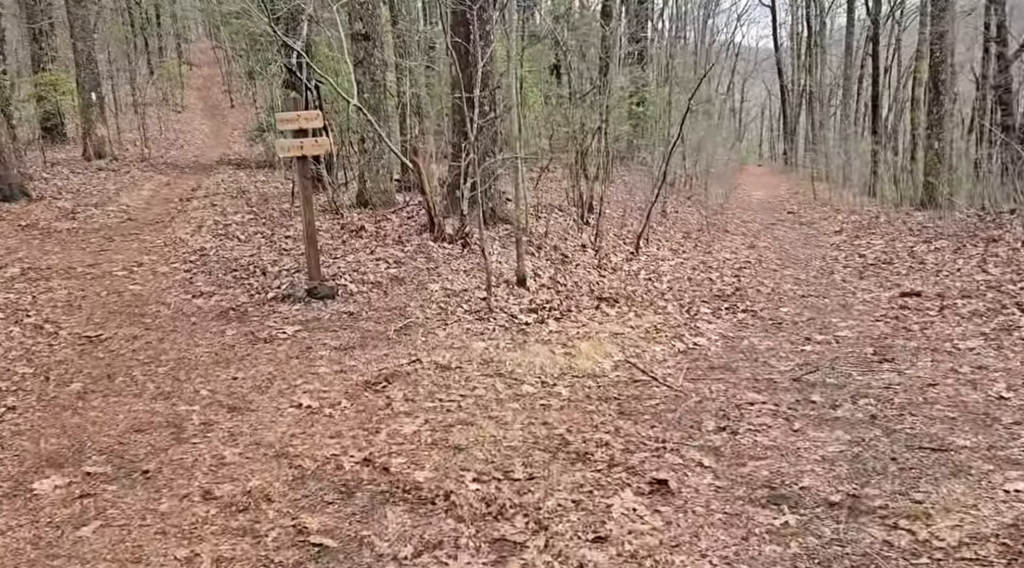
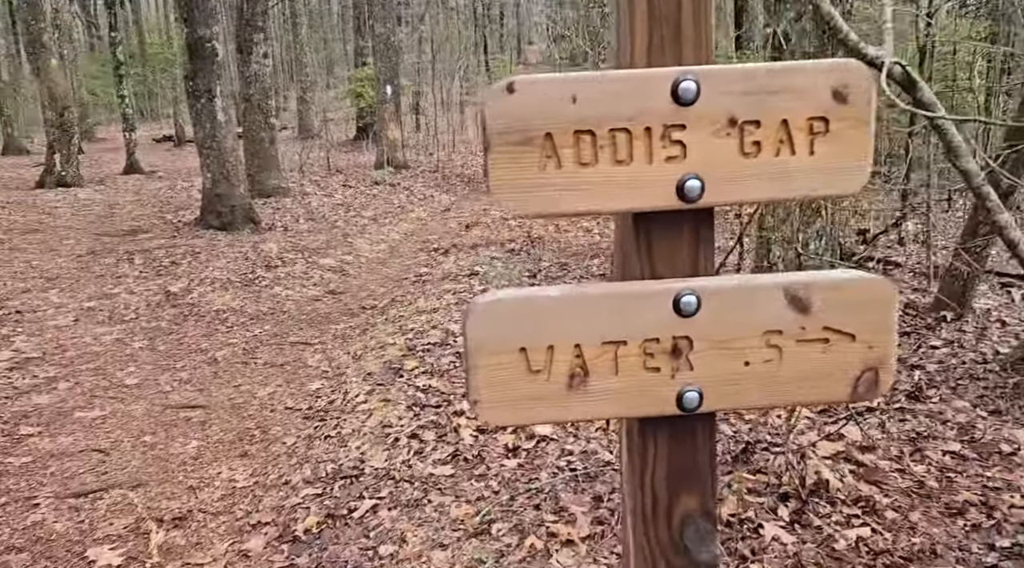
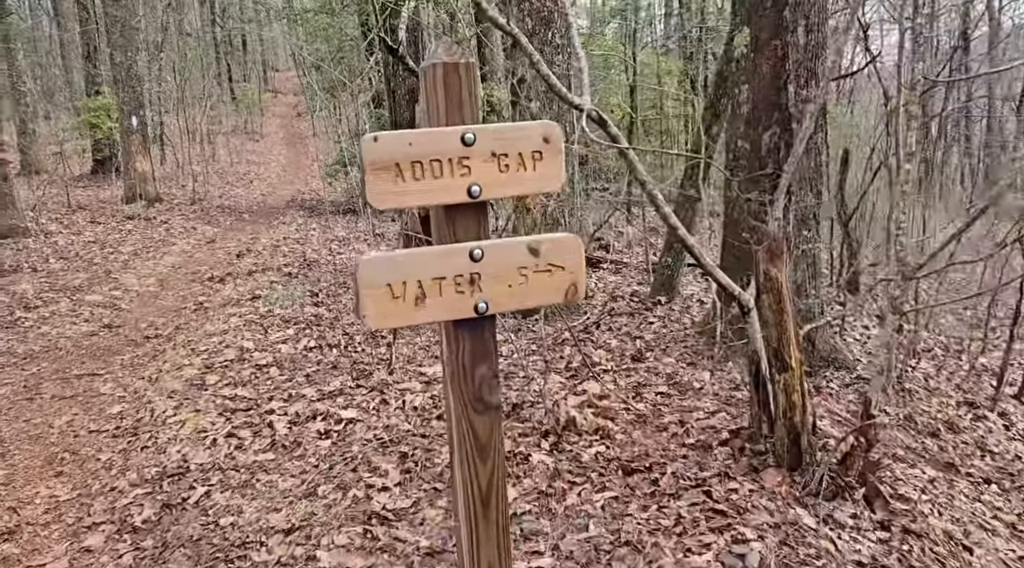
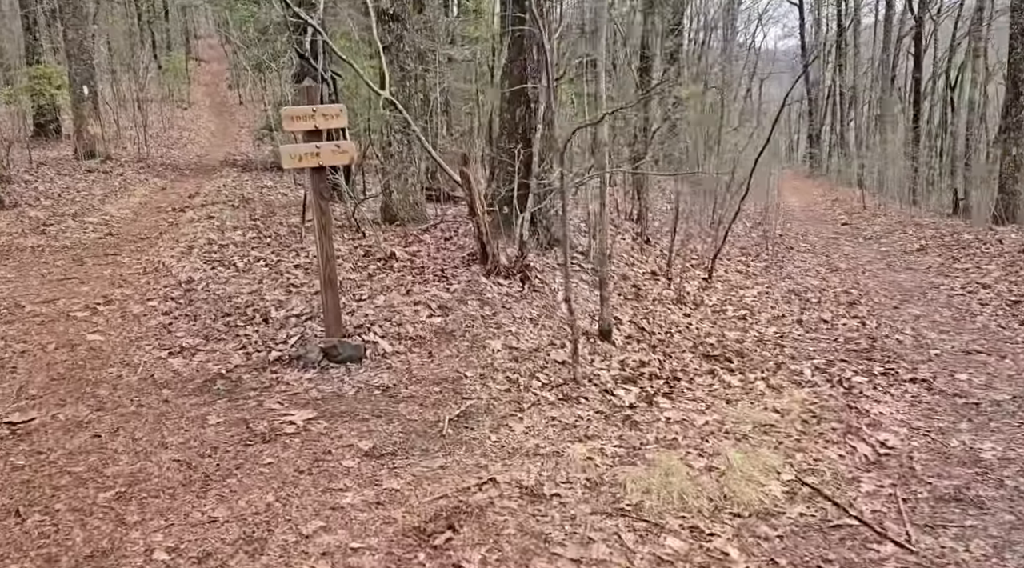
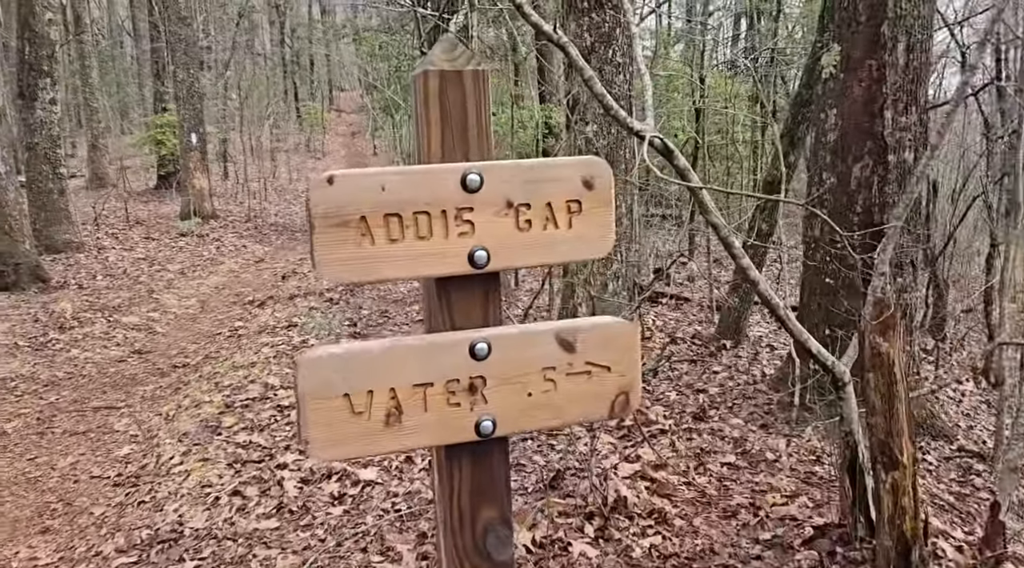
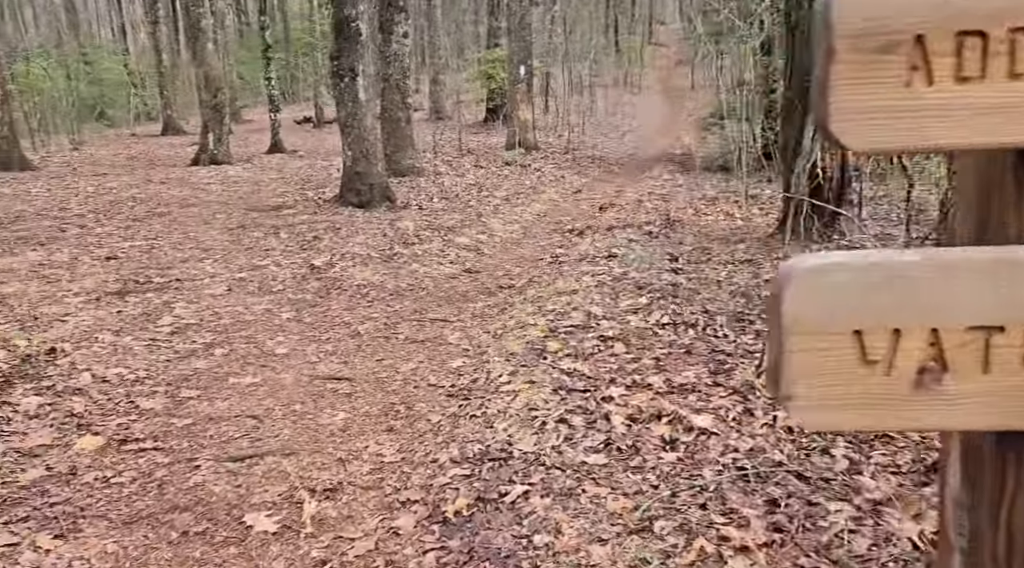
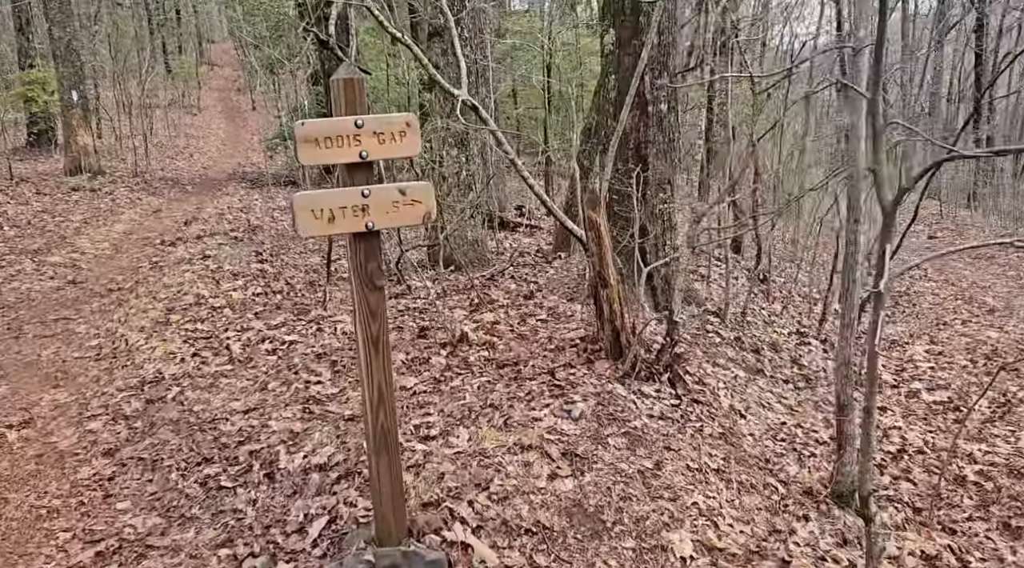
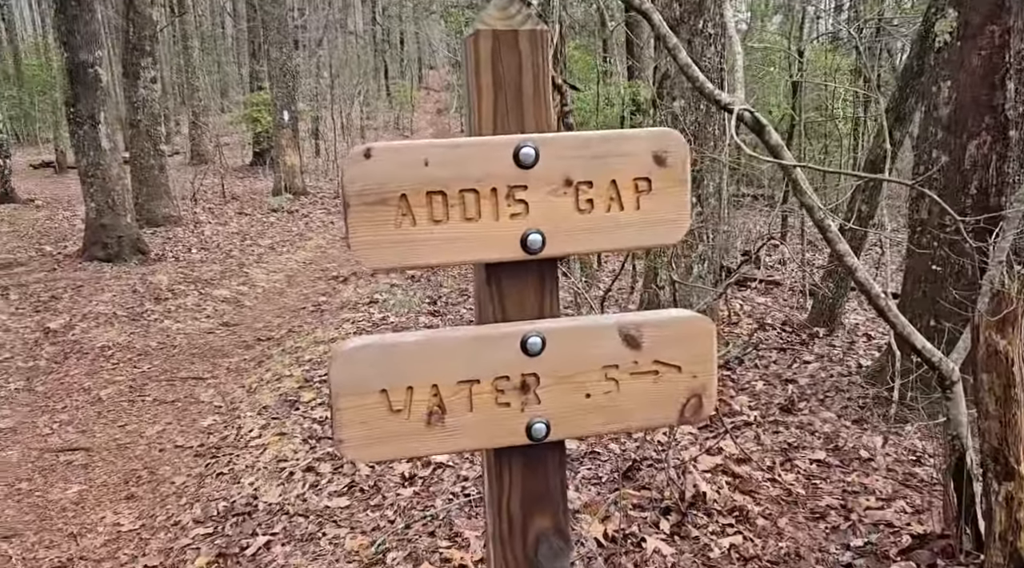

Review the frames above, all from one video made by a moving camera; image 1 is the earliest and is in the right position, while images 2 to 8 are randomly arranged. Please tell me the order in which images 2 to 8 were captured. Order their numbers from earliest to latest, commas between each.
4, 7, 3, 5, 8, 2, 6
